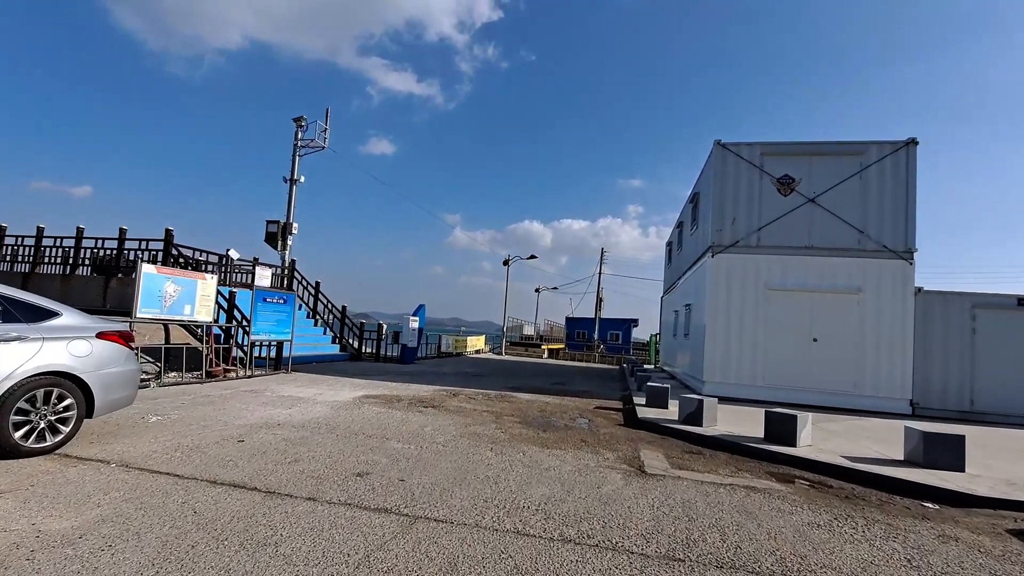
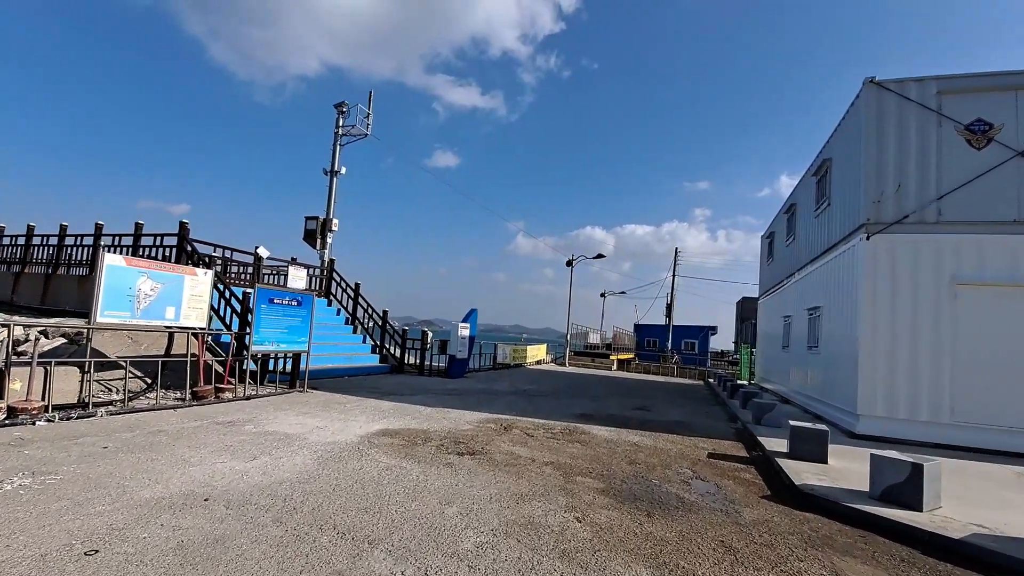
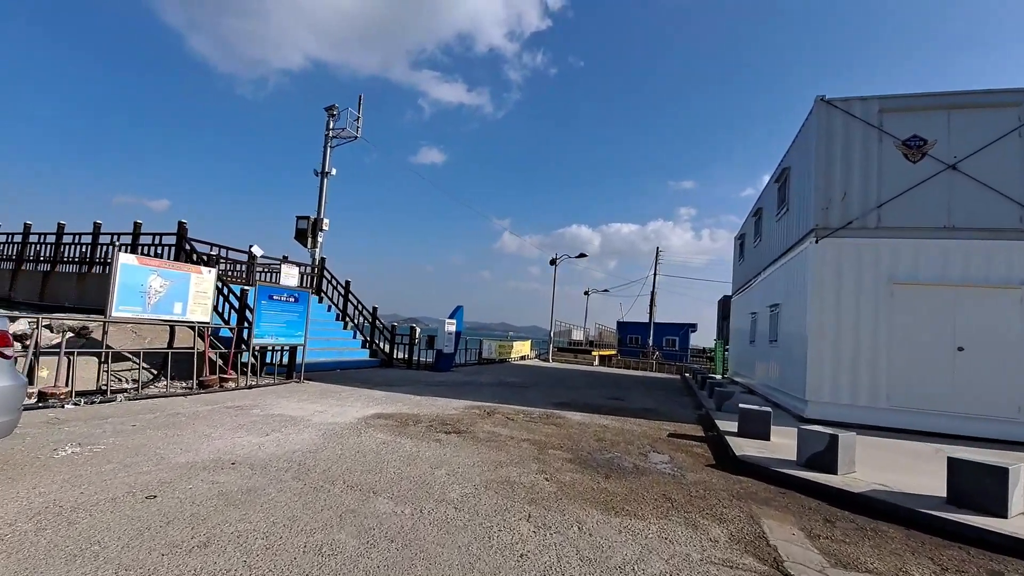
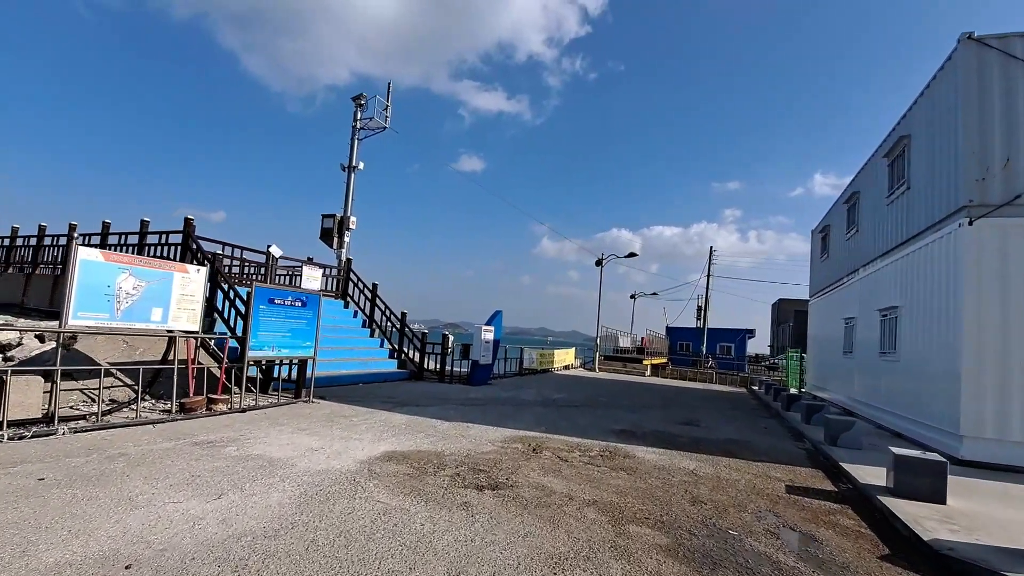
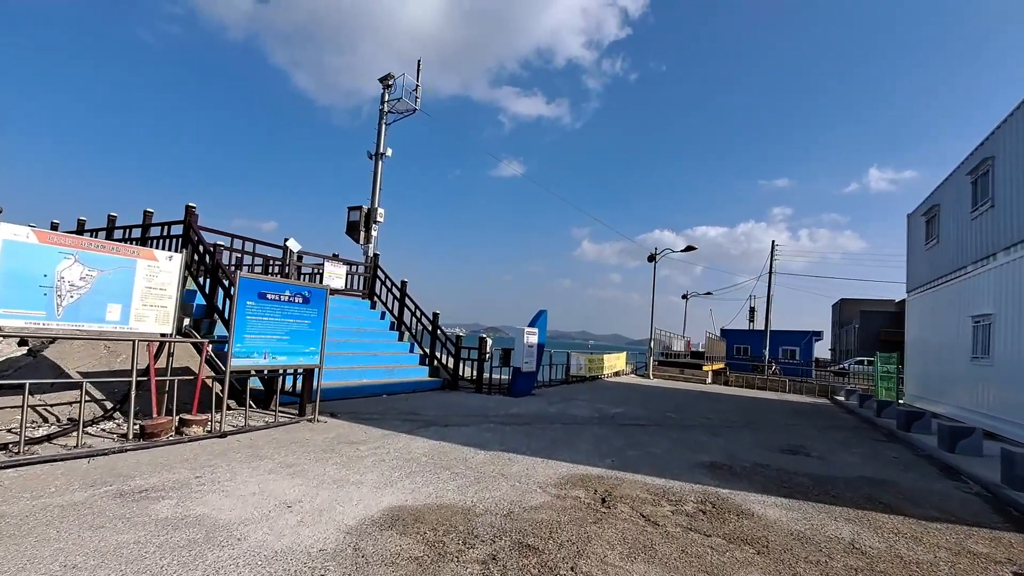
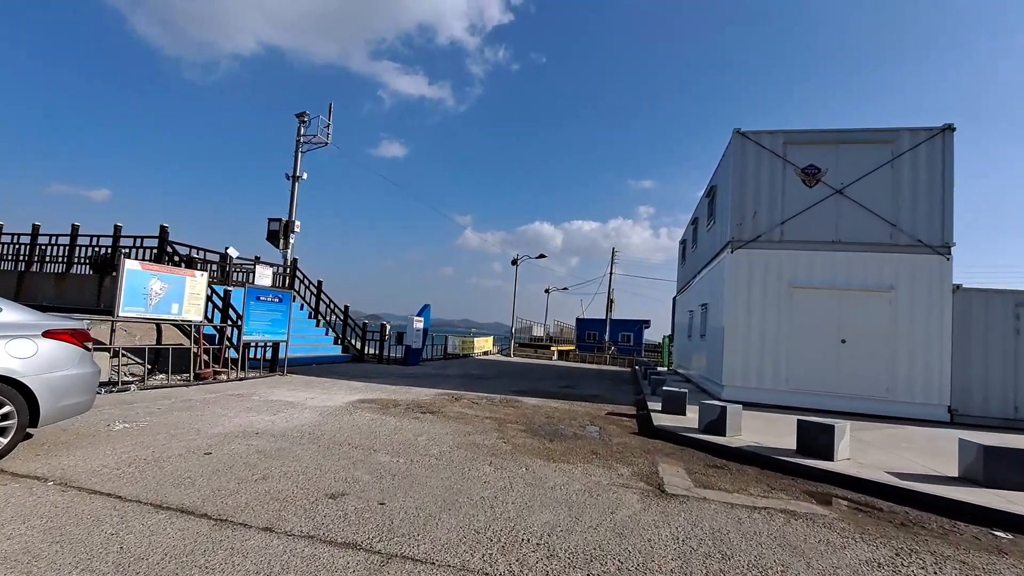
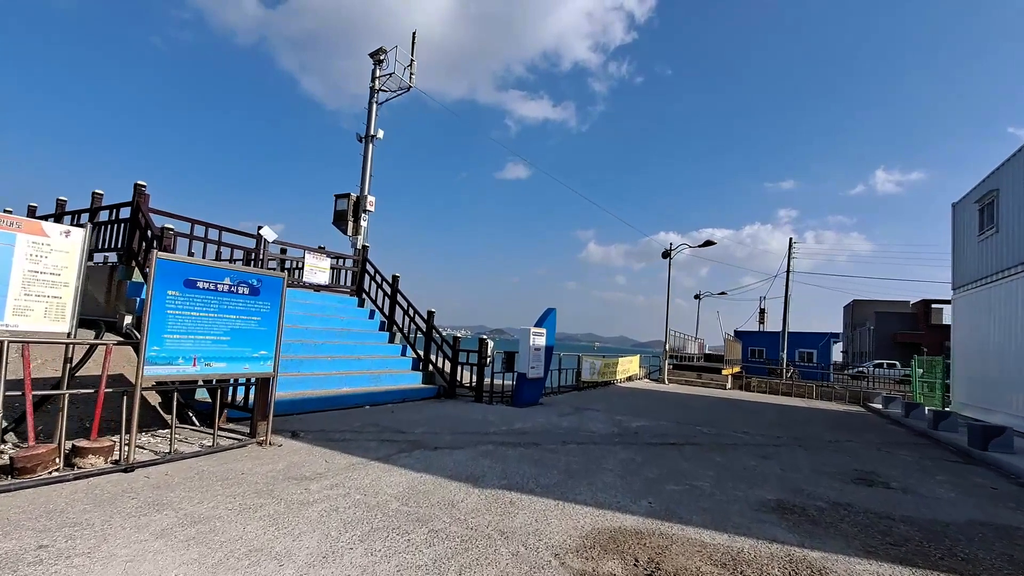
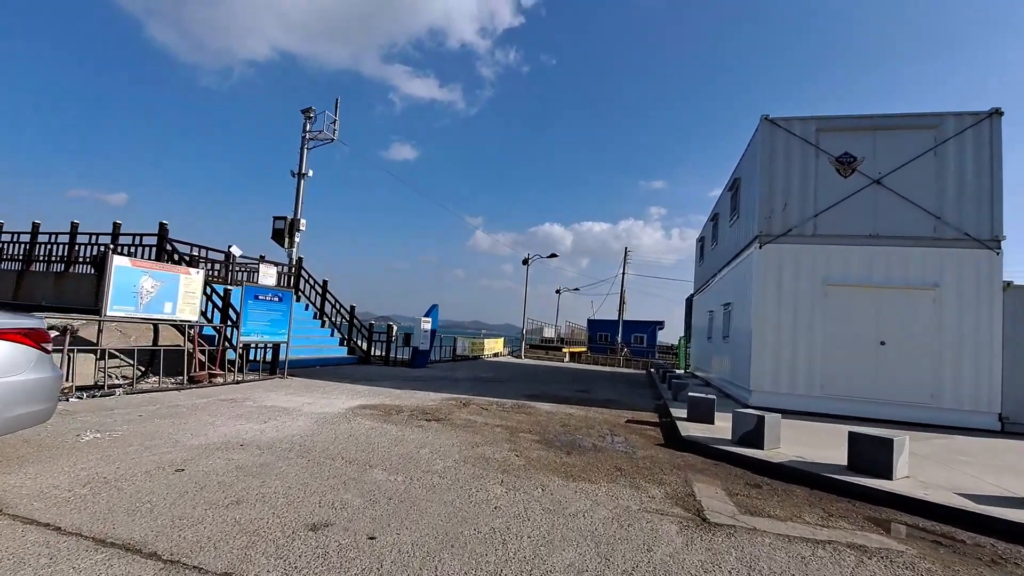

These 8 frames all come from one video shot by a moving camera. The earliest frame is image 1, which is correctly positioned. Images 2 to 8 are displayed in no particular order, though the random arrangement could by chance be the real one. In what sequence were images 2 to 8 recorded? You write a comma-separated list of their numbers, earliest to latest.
6, 8, 3, 2, 4, 5, 7
